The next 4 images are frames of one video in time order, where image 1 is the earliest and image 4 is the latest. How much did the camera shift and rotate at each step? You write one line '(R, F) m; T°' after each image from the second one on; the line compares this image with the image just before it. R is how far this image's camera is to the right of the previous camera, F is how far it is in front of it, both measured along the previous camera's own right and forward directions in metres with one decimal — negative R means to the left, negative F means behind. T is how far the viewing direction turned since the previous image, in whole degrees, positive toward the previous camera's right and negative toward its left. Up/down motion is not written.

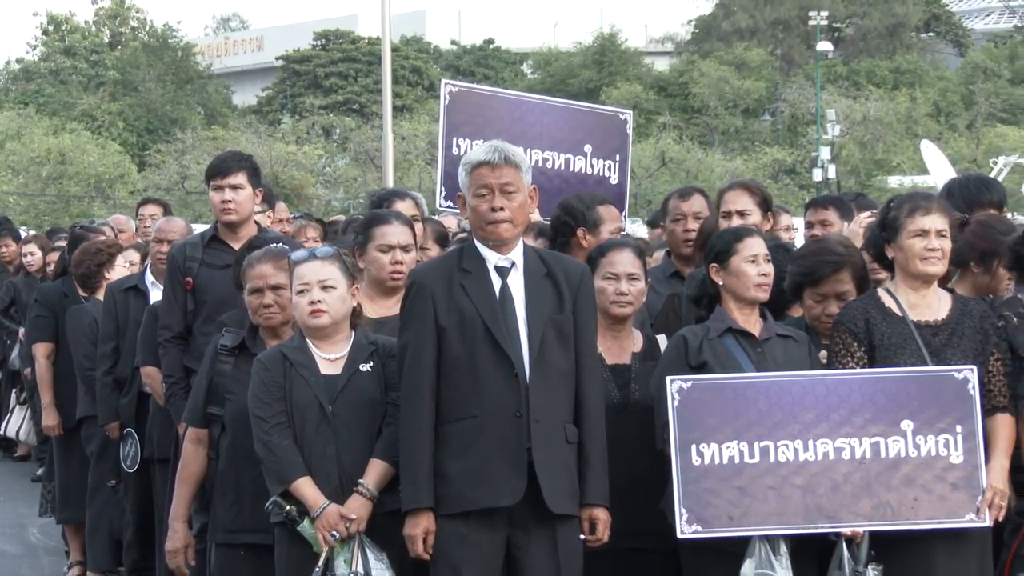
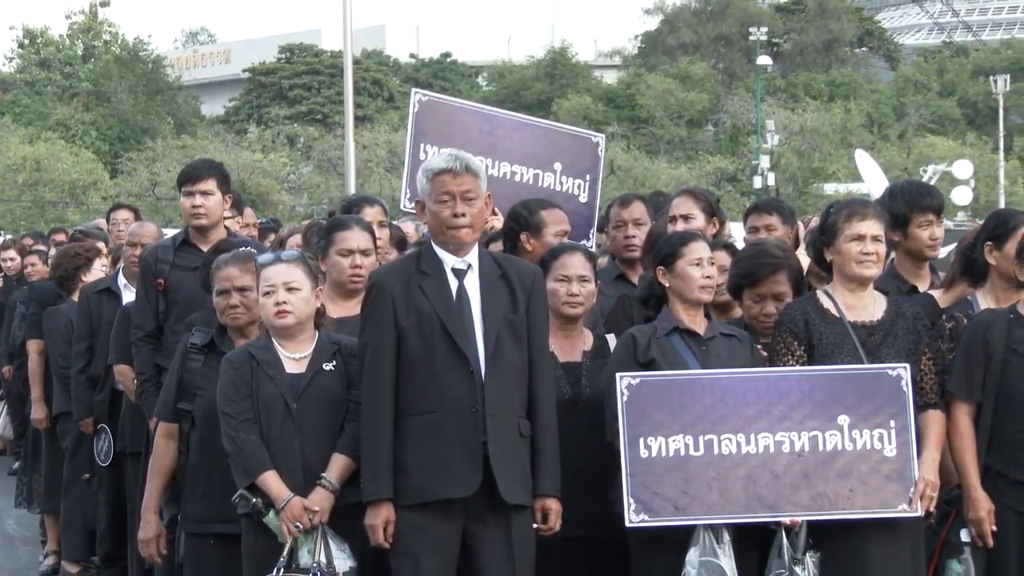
(+0.1, -0.3) m; +1°
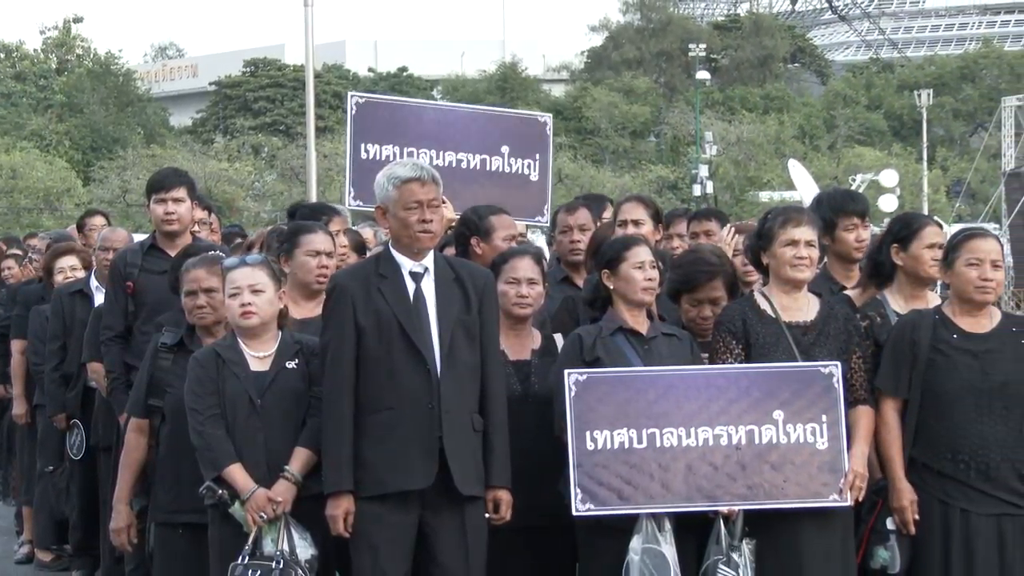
(+0.1, -0.3) m; +1°
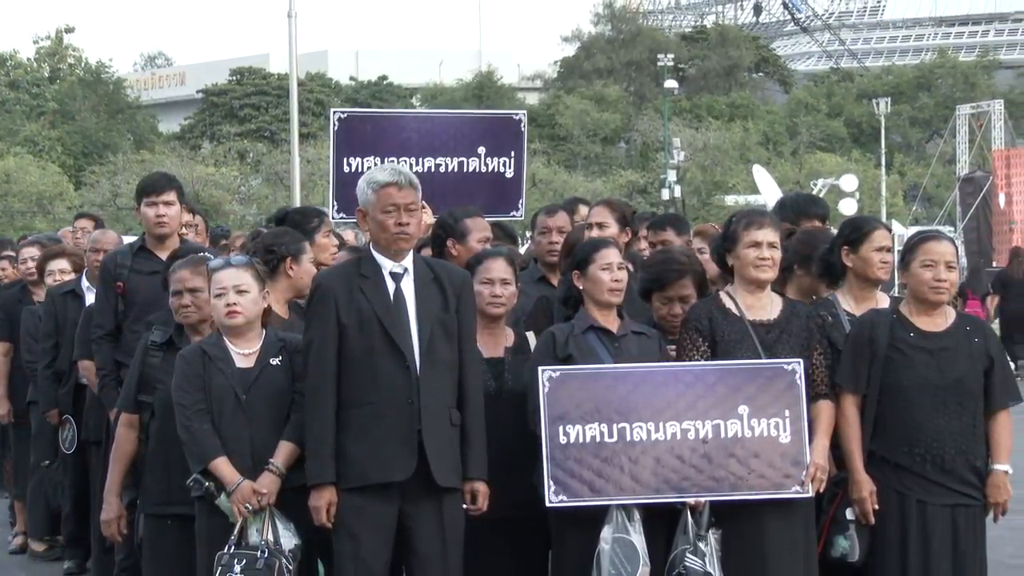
(0.0, -0.2) m; +1°
